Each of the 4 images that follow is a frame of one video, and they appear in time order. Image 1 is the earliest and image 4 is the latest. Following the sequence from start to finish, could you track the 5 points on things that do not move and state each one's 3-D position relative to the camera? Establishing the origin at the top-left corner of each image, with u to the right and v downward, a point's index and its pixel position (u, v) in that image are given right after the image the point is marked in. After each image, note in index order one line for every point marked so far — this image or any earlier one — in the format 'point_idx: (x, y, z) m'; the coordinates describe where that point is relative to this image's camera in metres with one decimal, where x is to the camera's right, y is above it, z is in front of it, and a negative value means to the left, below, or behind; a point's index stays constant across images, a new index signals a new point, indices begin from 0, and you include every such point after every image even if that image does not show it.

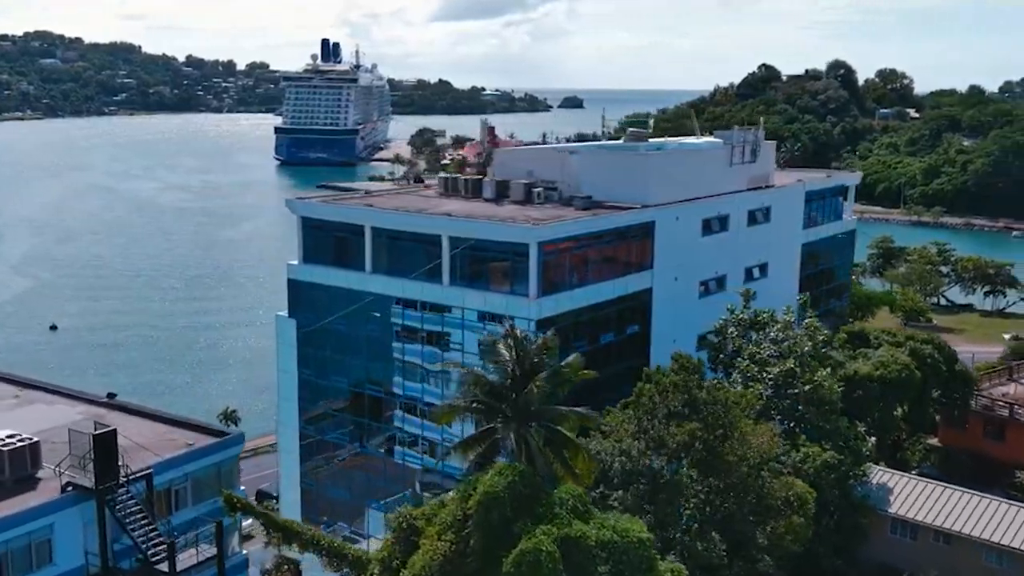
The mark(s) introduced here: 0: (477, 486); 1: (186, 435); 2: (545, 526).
0: (-0.5, -2.7, +14.3) m
1: (-6.0, -2.7, +19.1) m
2: (+0.5, -3.1, +13.5) m
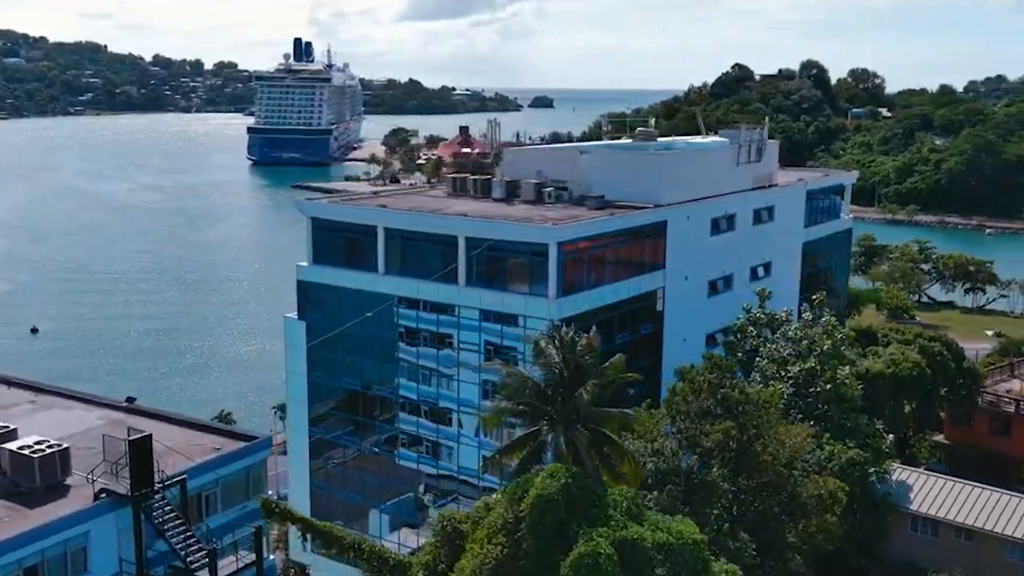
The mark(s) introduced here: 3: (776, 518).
0: (+0.2, -2.8, +14.2) m
1: (-5.5, -2.8, +18.8) m
2: (+1.2, -3.1, +13.4) m
3: (+4.7, -4.1, +18.5) m
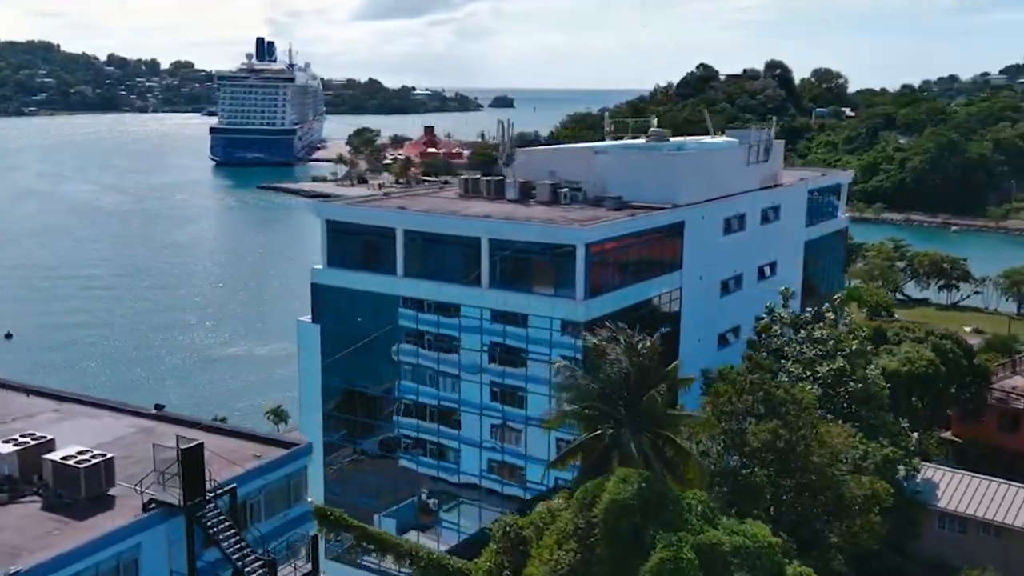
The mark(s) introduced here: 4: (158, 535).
0: (+1.2, -2.8, +14.0) m
1: (-4.7, -2.8, +18.5) m
2: (+2.2, -3.2, +13.3) m
3: (+5.5, -4.2, +18.5) m
4: (-5.3, -3.7, +15.4) m
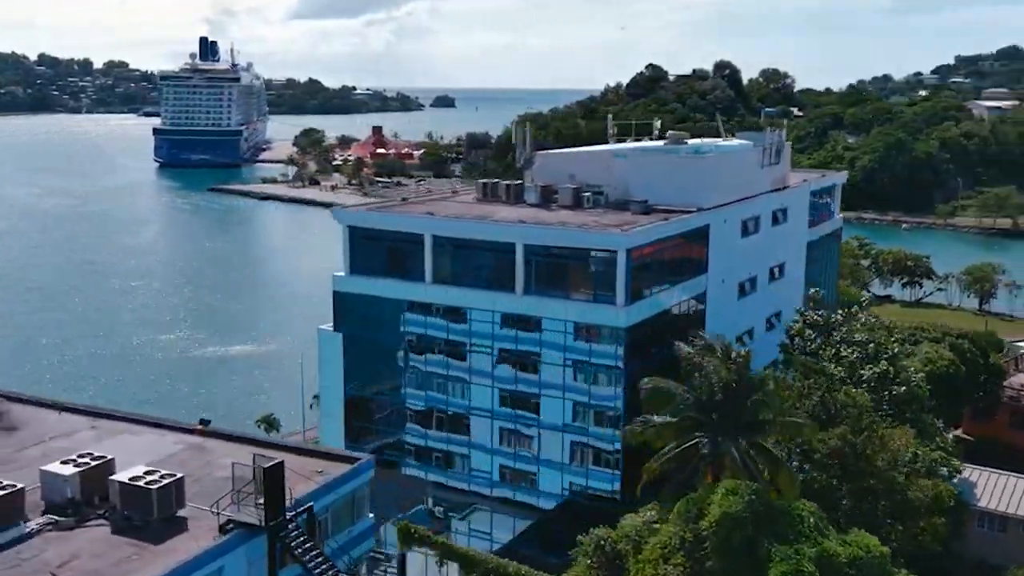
0: (+2.6, -2.9, +13.8) m
1: (-3.5, -3.0, +18.0) m
2: (+3.6, -3.3, +13.2) m
3: (+6.7, -4.2, +18.5) m
4: (-3.9, -3.9, +14.8) m
